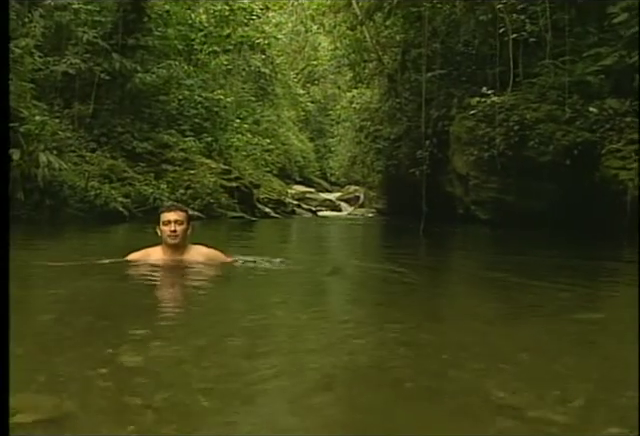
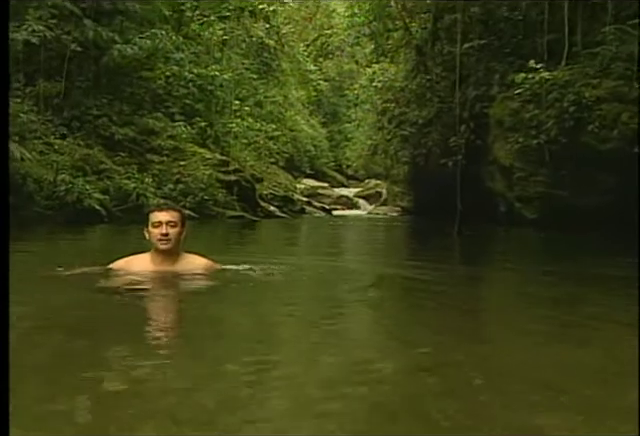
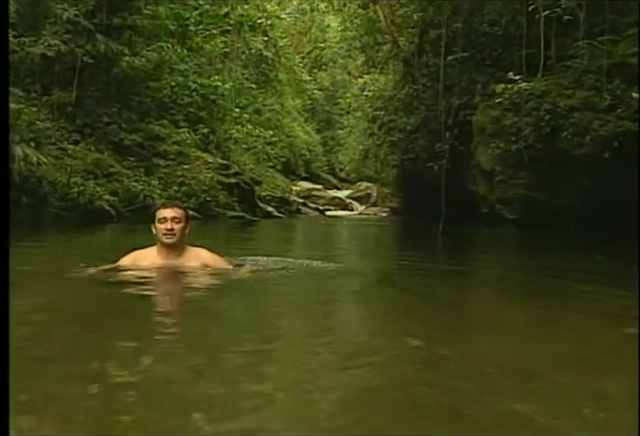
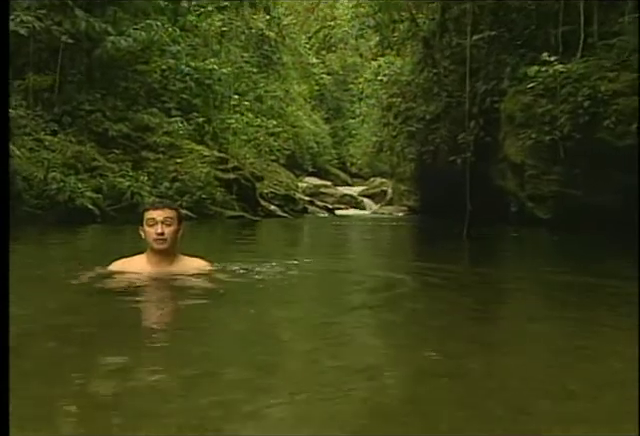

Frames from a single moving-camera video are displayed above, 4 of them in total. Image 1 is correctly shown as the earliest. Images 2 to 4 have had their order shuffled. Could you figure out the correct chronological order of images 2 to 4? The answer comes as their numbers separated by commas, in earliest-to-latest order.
3, 2, 4
